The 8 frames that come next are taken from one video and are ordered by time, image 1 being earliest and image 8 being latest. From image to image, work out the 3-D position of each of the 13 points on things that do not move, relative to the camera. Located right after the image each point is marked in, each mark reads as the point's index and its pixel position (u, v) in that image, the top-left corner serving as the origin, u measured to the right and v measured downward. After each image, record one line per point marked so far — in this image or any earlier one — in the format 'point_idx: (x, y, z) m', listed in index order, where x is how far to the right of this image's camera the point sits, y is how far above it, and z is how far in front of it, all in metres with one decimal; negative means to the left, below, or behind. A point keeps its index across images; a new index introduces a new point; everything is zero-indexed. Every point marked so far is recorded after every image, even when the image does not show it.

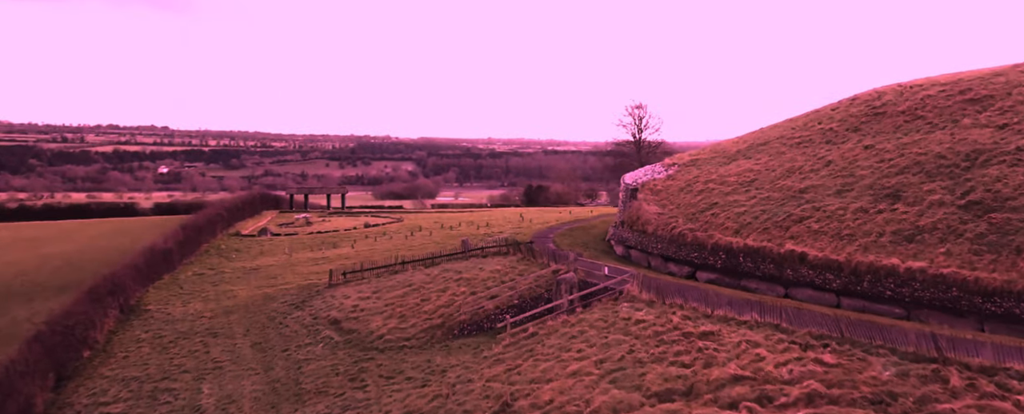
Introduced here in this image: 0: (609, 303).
0: (+2.9, -2.9, +19.0) m
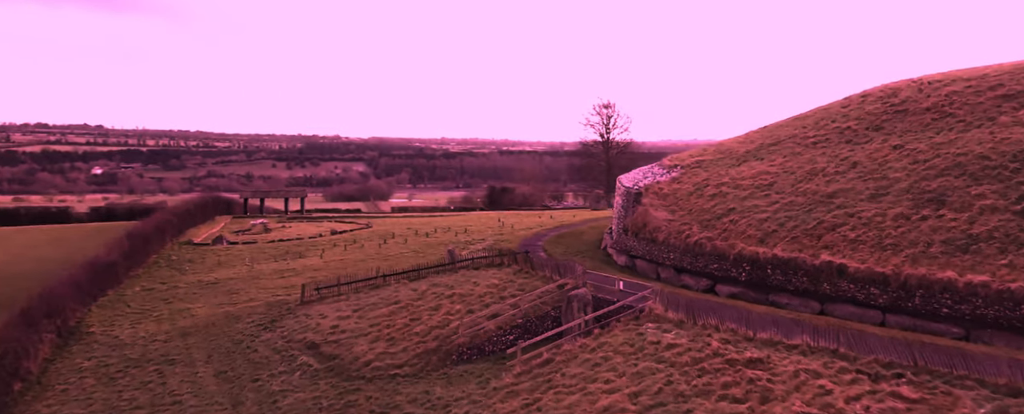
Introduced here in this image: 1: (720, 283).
0: (+3.2, -3.2, +17.1) m
1: (+6.2, -2.3, +19.3) m
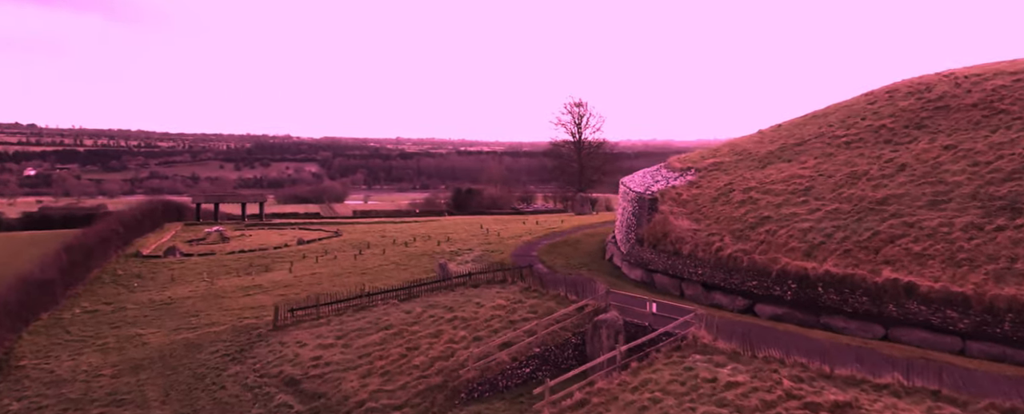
0: (+3.8, -3.5, +14.7) m
1: (+6.7, -2.6, +17.1) m
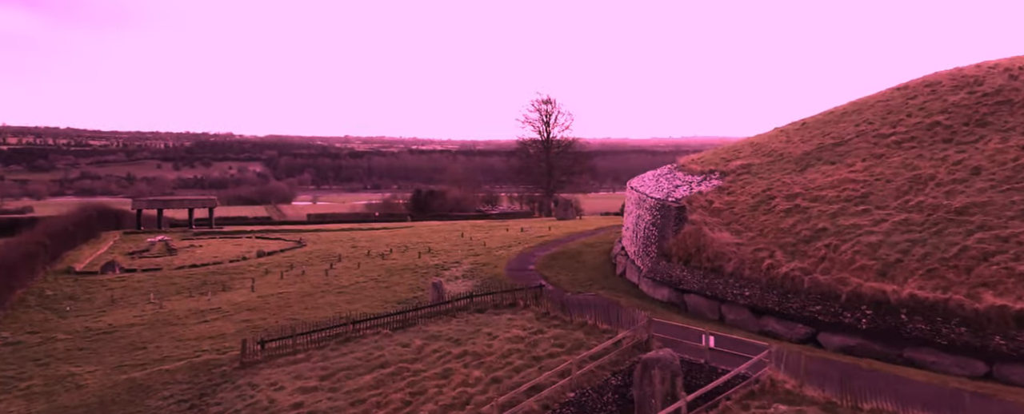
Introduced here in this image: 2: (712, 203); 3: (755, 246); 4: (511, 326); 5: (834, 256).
0: (+4.7, -3.8, +12.2) m
1: (+7.3, -2.9, +14.7) m
2: (+6.3, +0.1, +19.6) m
3: (+6.6, -1.0, +17.0) m
4: (0.0, -3.3, +17.5) m
5: (+7.9, -1.2, +15.4) m
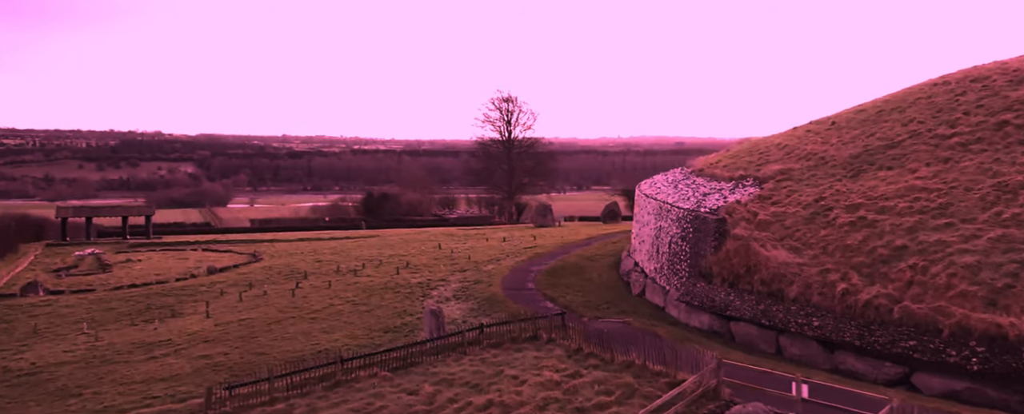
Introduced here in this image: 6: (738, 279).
0: (+5.8, -4.2, +9.8) m
1: (+8.2, -3.2, +12.6) m
2: (+6.7, -0.2, +17.3) m
3: (+7.2, -1.4, +14.8) m
4: (+0.6, -3.7, +14.7) m
5: (+8.7, -1.5, +13.3) m
6: (+5.7, -1.8, +16.2) m
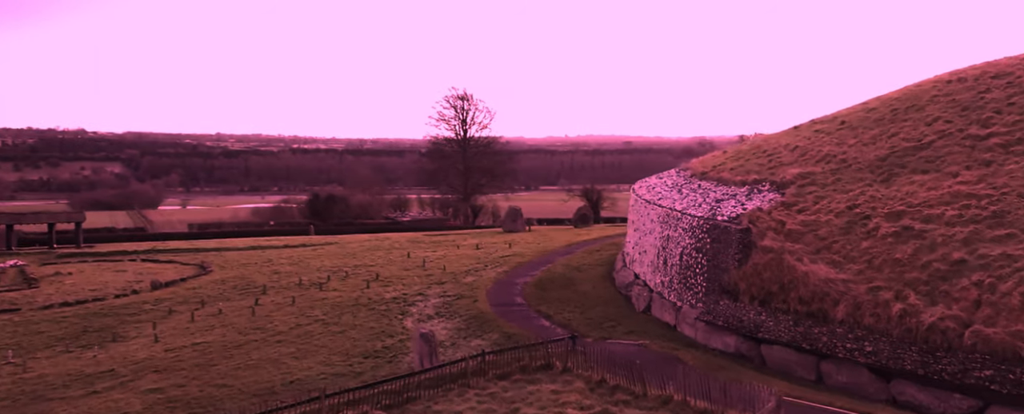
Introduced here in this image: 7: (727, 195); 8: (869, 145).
0: (+6.5, -4.4, +8.2) m
1: (+8.7, -3.4, +11.2) m
2: (+6.8, -0.5, +15.8) m
3: (+7.5, -1.6, +13.3) m
4: (+1.0, -4.0, +12.8) m
5: (+9.1, -1.7, +11.9) m
6: (+5.9, -2.0, +14.6) m
7: (+6.3, +0.4, +18.5) m
8: (+10.3, +1.8, +18.2) m
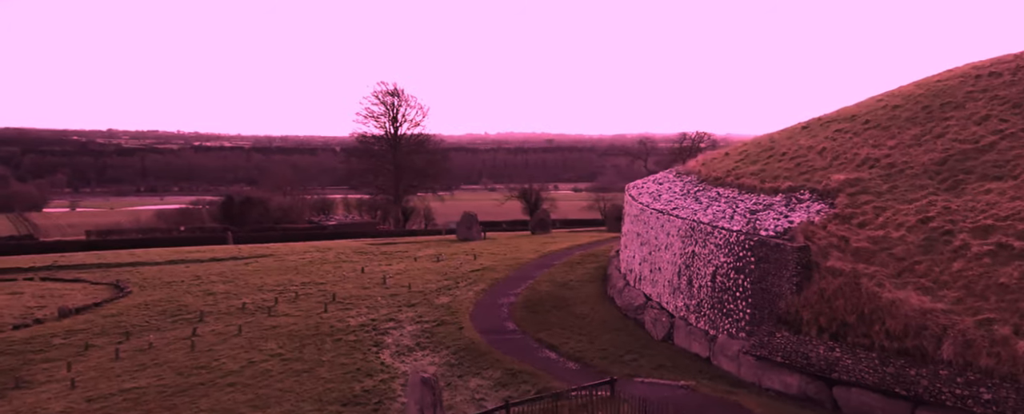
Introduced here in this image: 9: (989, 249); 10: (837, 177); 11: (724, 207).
0: (+7.7, -4.7, +6.0) m
1: (+9.6, -3.7, +9.2) m
2: (+7.2, -0.8, +13.6) m
3: (+8.2, -1.9, +11.2) m
4: (+1.8, -4.4, +10.0) m
5: (+9.9, -2.0, +9.9) m
6: (+6.5, -2.4, +12.3) m
7: (+6.4, +0.1, +16.2) m
8: (+10.4, +1.6, +16.3) m
9: (+9.0, -0.9, +12.1) m
10: (+8.2, +0.7, +16.1) m
11: (+5.9, 0.0, +17.3) m
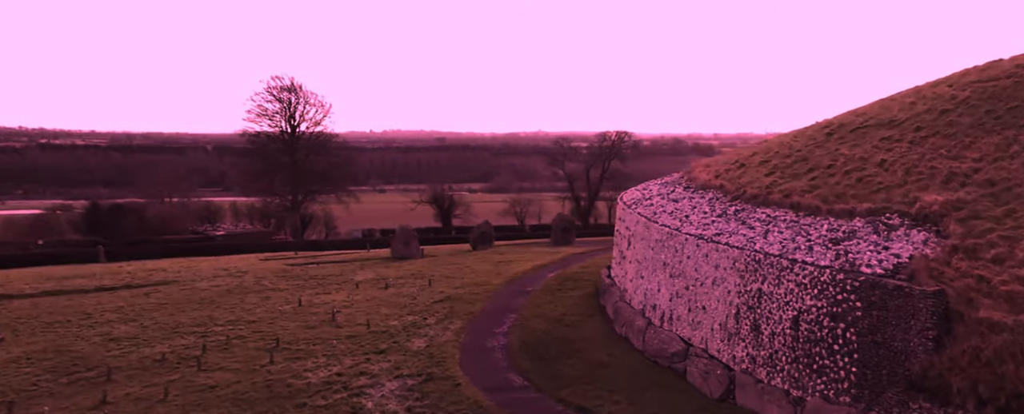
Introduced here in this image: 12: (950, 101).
0: (+9.8, -5.3, +3.4) m
1: (+11.2, -4.2, +6.8) m
2: (+8.3, -1.3, +10.9) m
3: (+9.5, -2.4, +8.6) m
4: (+3.4, -5.1, +6.6) m
5: (+11.4, -2.5, +7.6) m
6: (+7.7, -2.9, +9.5) m
7: (+7.1, -0.6, +13.4) m
8: (+11.0, +1.1, +13.9) m
9: (+10.3, -1.4, +9.6) m
10: (+8.9, +0.2, +13.5) m
11: (+6.4, -0.6, +14.4) m
12: (+12.8, +3.1, +18.3) m
